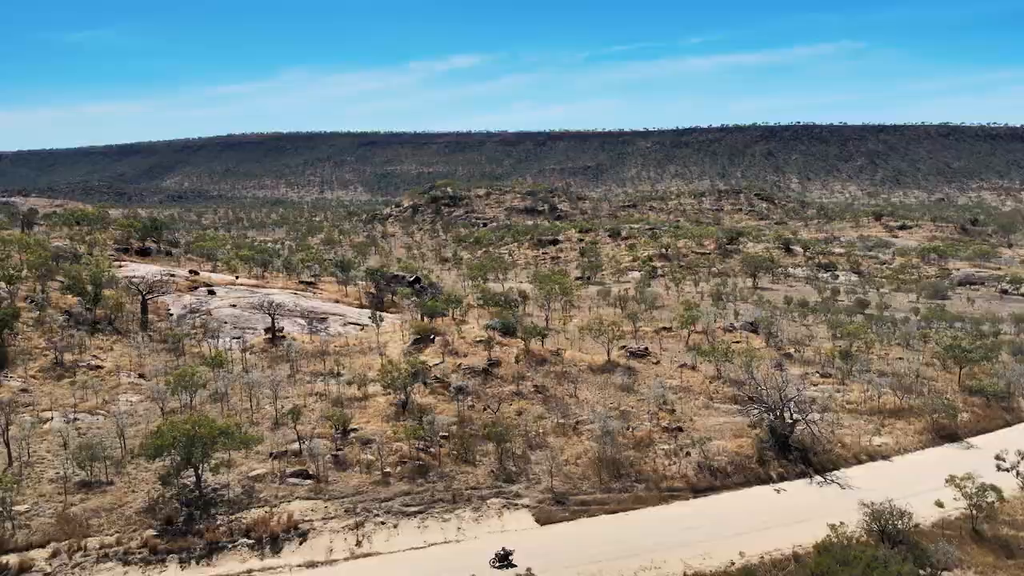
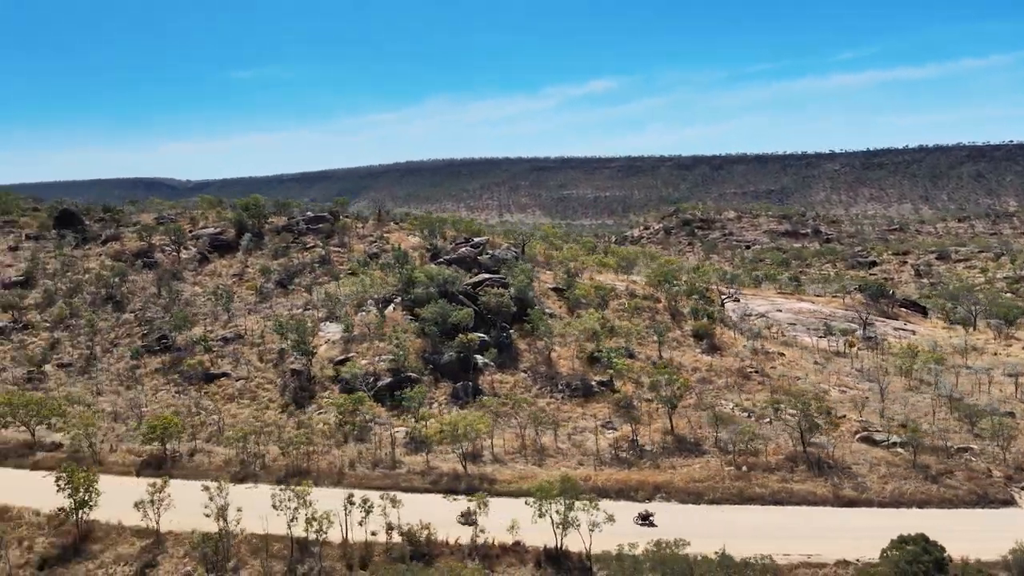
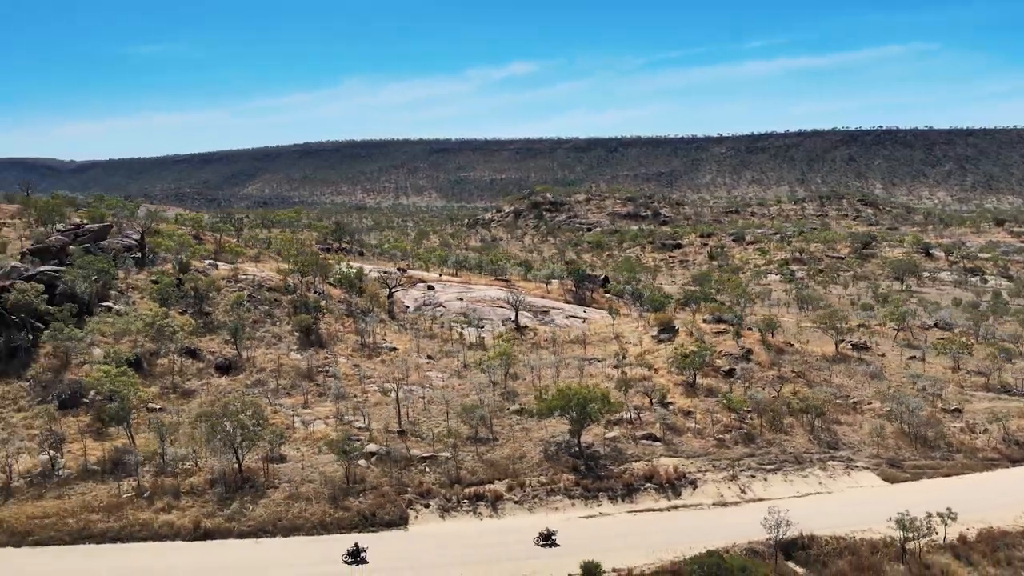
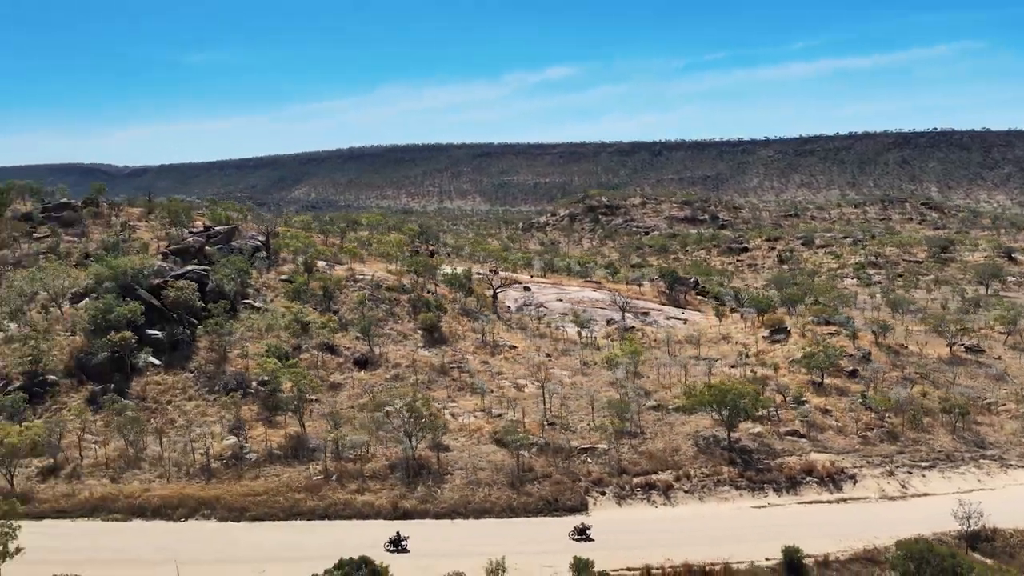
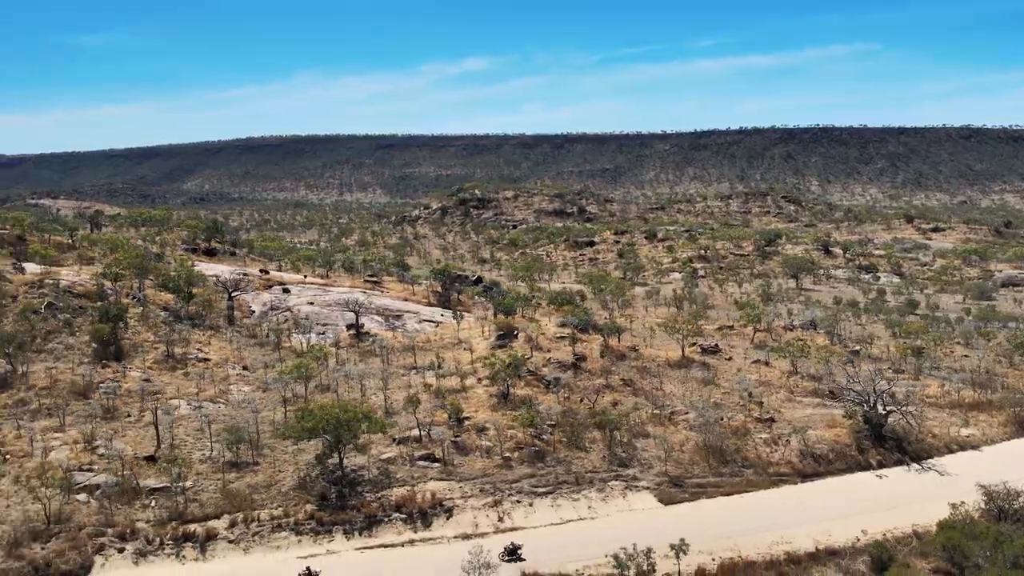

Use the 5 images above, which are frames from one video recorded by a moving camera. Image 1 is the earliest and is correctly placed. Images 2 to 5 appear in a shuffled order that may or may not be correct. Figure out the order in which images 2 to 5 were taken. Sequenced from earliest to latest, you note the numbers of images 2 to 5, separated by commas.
5, 3, 4, 2
